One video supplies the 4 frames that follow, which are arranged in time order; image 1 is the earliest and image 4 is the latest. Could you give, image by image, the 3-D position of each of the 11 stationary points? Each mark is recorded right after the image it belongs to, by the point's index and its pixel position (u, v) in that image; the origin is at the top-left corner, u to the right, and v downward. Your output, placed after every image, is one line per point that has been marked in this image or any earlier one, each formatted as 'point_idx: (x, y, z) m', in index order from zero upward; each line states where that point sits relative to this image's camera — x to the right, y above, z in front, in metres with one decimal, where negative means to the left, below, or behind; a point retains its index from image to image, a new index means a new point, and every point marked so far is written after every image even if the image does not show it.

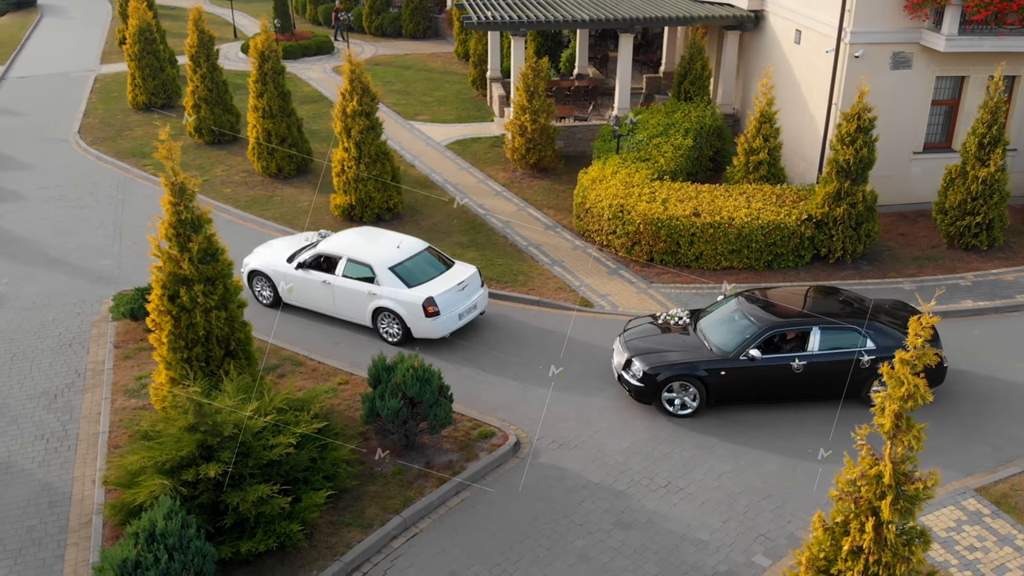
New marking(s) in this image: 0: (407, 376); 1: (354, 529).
0: (-1.1, -0.9, +9.9) m
1: (-1.5, -2.2, +9.1) m
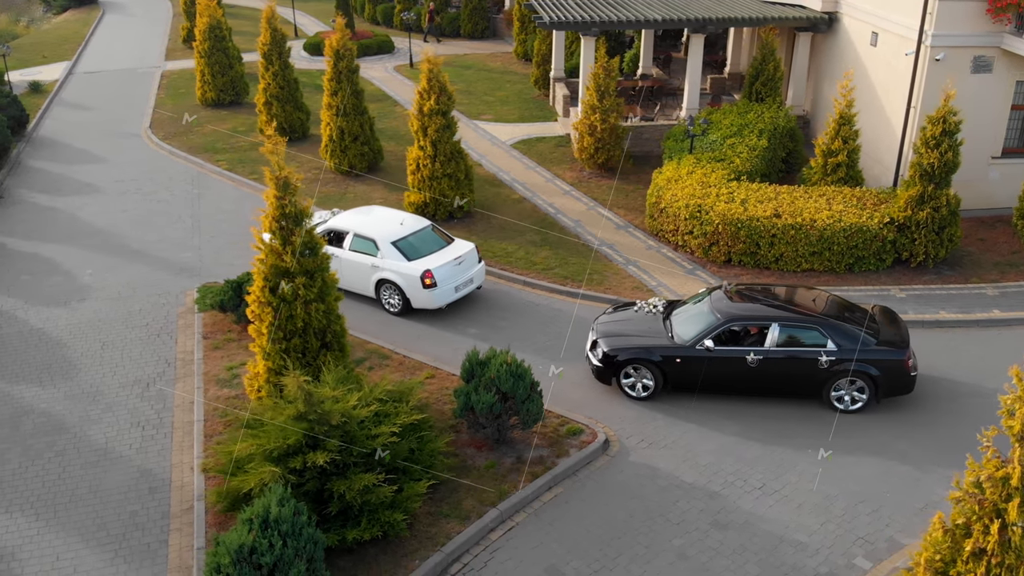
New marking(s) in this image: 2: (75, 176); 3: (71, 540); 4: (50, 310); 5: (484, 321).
0: (-0.1, -0.8, +9.9) m
1: (-0.6, -2.2, +9.2) m
2: (-8.1, +2.1, +18.5) m
3: (-4.1, -2.3, +9.2) m
4: (-6.3, -0.3, +13.5) m
5: (-0.4, -0.4, +13.2) m
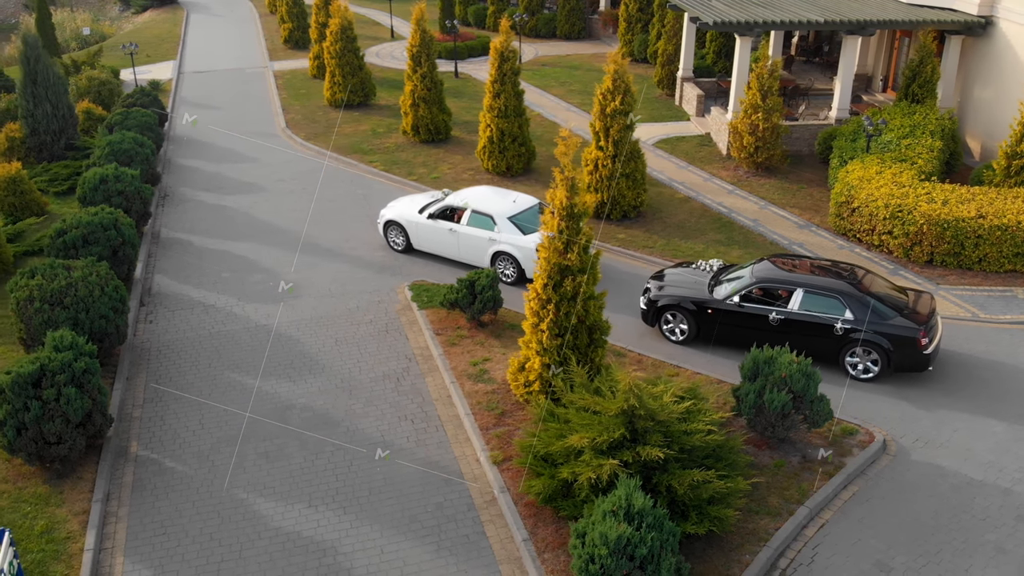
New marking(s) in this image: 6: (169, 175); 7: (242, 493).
0: (+2.8, -0.8, +10.0) m
1: (+2.4, -2.1, +9.3) m
2: (-5.2, +2.1, +18.5) m
3: (-1.2, -2.3, +9.3) m
4: (-3.4, -0.3, +13.5) m
5: (+2.5, -0.4, +13.3) m
6: (-6.4, +2.1, +18.5) m
7: (-2.7, -2.0, +9.9) m
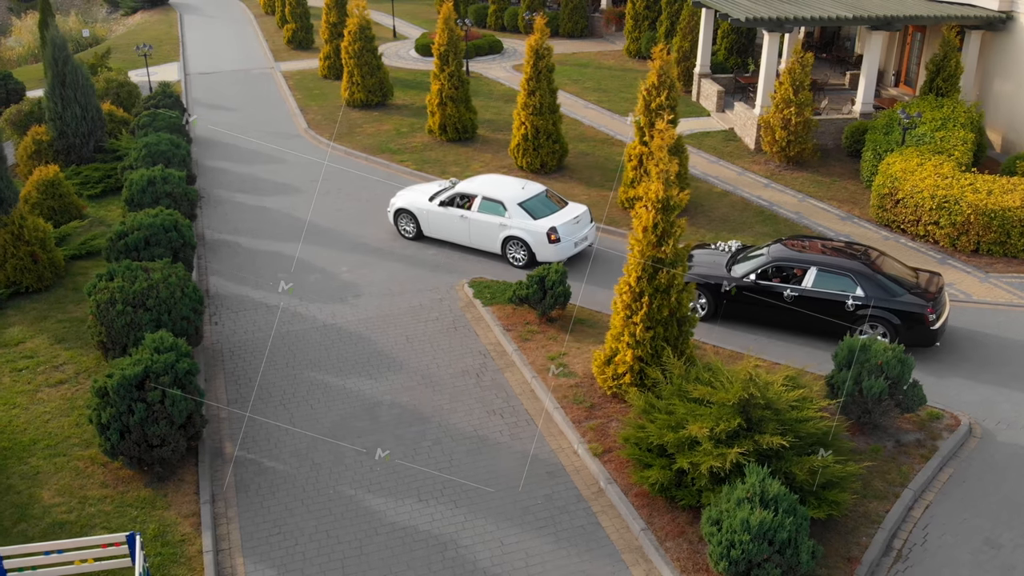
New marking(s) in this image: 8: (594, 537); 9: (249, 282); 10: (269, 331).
0: (+3.8, -0.7, +10.3) m
1: (+3.5, -2.0, +9.5) m
2: (-4.6, +2.1, +18.4) m
3: (-0.1, -2.2, +9.3) m
4: (-2.5, -0.3, +13.5) m
5: (+3.4, -0.3, +13.6) m
6: (-5.8, +2.1, +18.3) m
7: (-1.6, -2.0, +9.9) m
8: (+0.8, -2.3, +9.2) m
9: (-3.8, +0.1, +14.3) m
10: (-3.2, -0.6, +12.9) m
